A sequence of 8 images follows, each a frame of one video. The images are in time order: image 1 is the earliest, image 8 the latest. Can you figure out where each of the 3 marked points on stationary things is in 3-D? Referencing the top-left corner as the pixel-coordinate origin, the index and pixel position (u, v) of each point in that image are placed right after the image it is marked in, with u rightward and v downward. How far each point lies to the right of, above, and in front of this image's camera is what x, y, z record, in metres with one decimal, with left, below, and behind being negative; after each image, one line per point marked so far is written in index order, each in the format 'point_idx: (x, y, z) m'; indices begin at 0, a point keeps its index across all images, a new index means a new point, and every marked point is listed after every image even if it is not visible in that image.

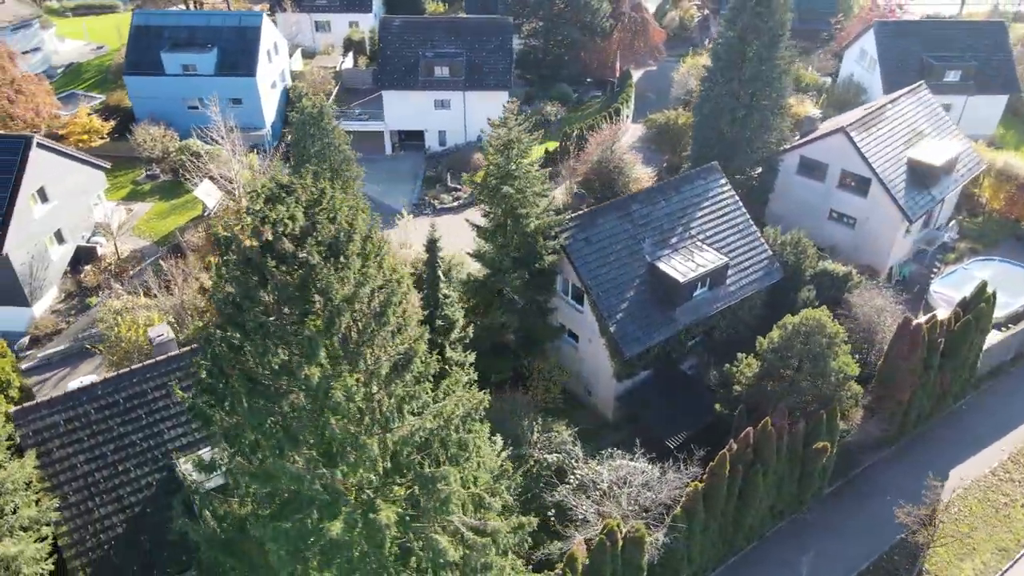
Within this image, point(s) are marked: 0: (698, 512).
0: (+4.8, -5.8, +19.5) m
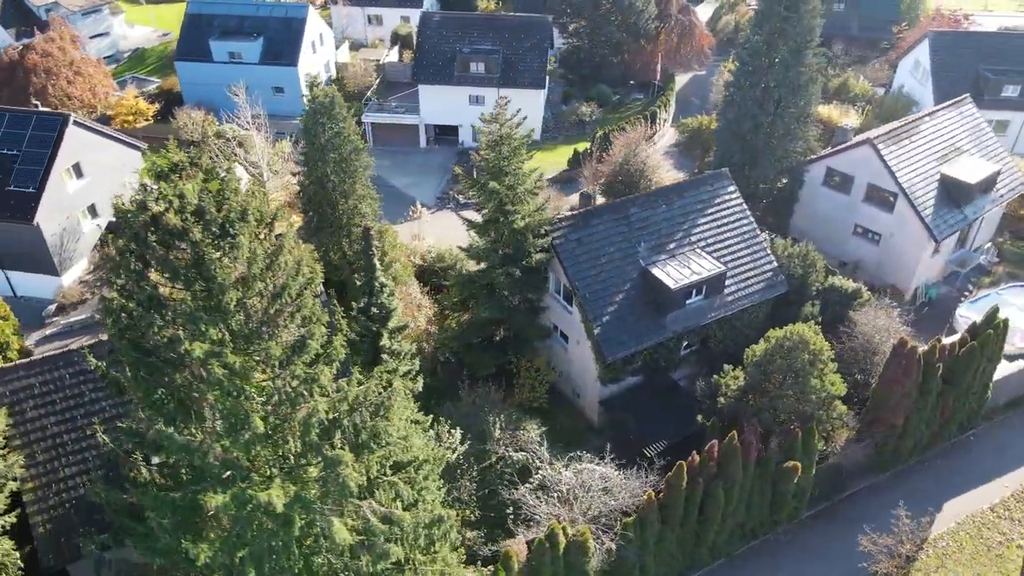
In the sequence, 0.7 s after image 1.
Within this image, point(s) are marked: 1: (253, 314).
0: (+3.5, -6.0, +19.1) m
1: (-4.1, -0.4, +11.7) m
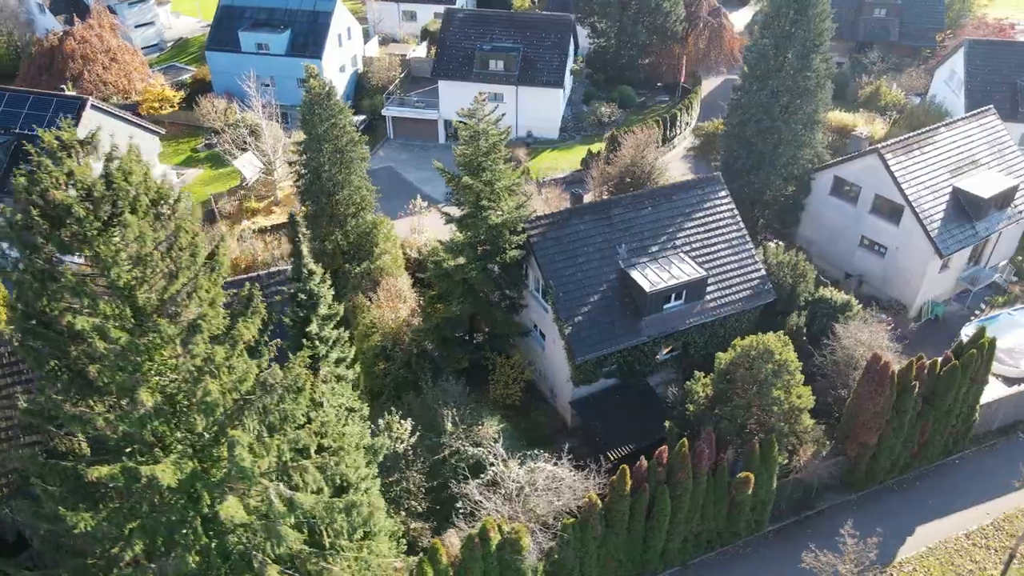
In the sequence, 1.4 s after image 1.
0: (+2.0, -6.0, +18.9) m
1: (-5.8, -0.1, +12.0) m
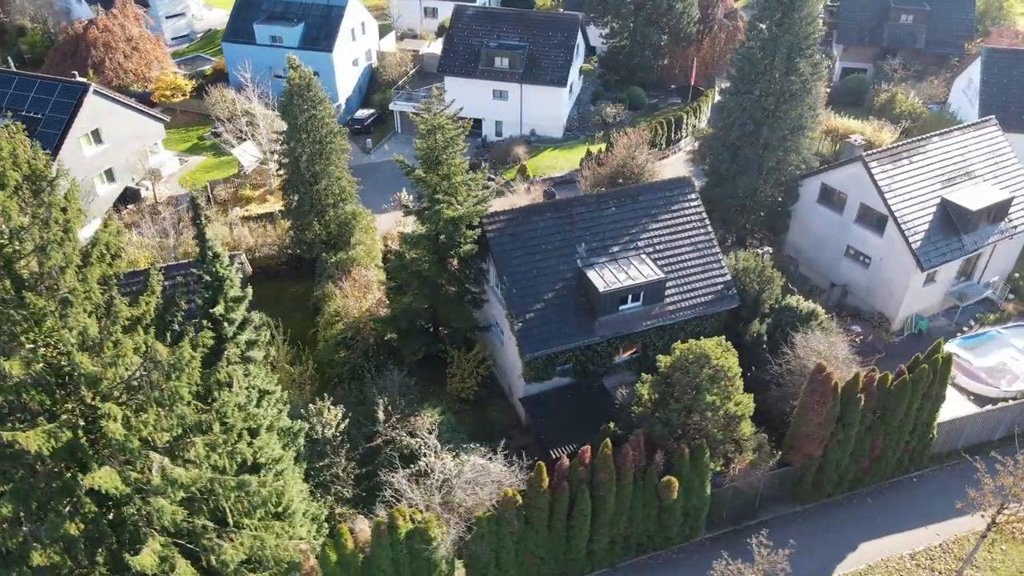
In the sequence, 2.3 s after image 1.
0: (-0.2, -5.9, +19.0) m
1: (-8.1, +0.4, +12.5) m
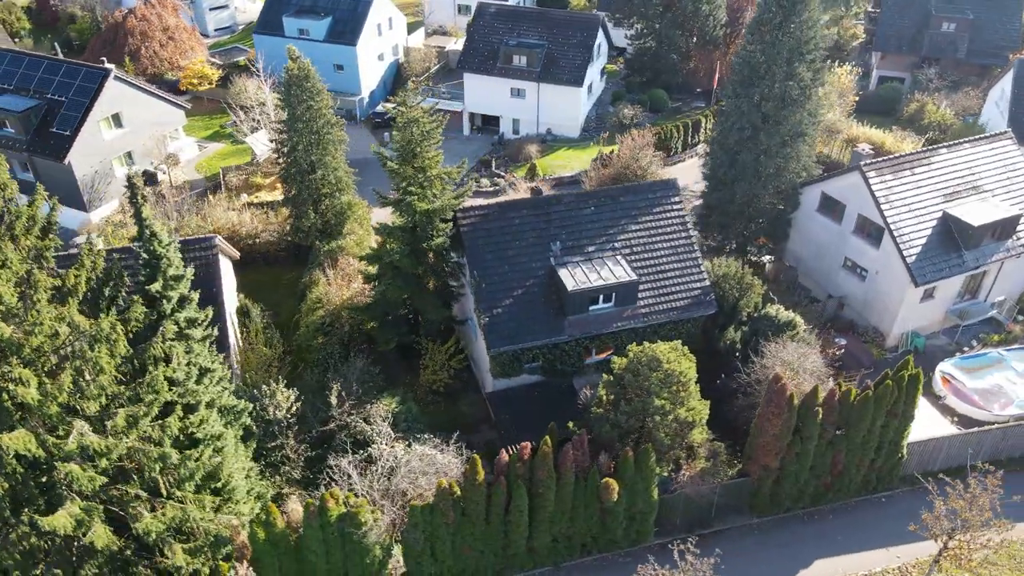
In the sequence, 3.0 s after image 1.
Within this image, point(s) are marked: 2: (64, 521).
0: (-1.9, -5.7, +19.1) m
1: (-9.9, +0.9, +13.2) m
2: (-8.7, -4.5, +14.5) m
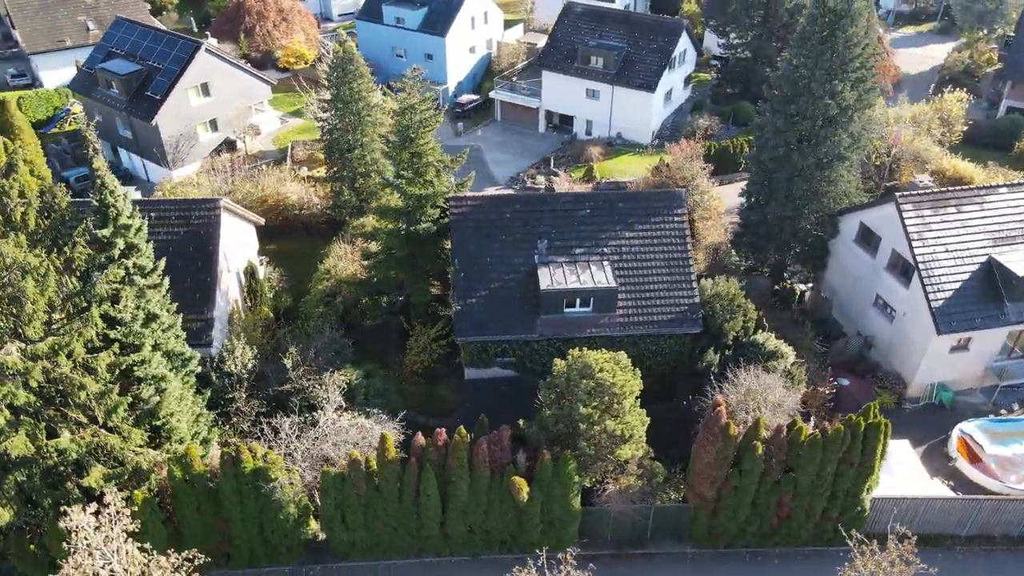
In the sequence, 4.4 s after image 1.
0: (-4.3, -5.1, +19.8) m
1: (-12.4, +2.5, +15.3) m
2: (-11.7, -3.1, +16.4) m
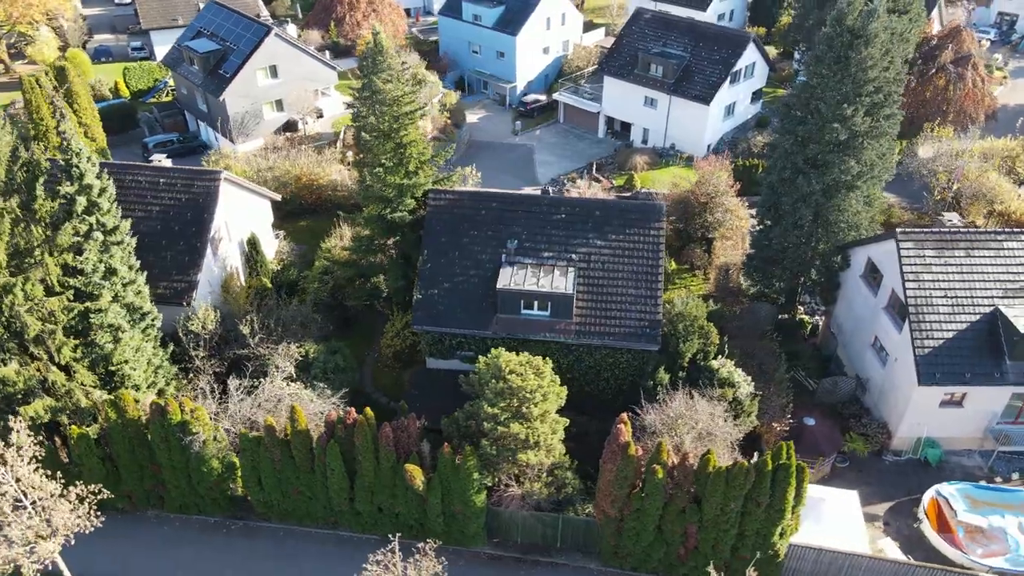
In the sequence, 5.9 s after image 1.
0: (-7.0, -4.4, +20.9) m
1: (-14.8, +4.1, +17.7) m
2: (-14.5, -1.5, +18.8) m
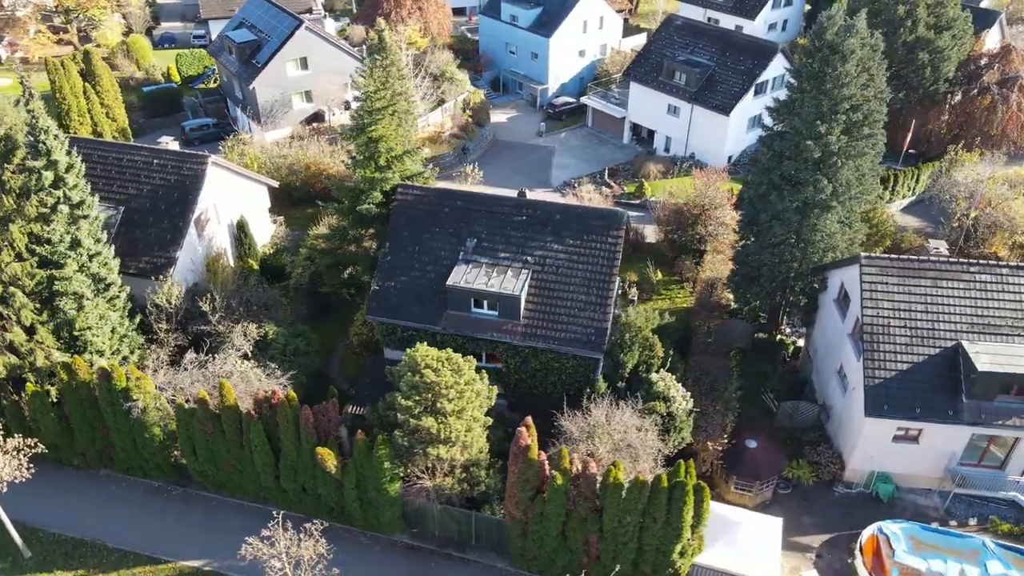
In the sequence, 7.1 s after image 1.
0: (-9.3, -3.8, +22.0) m
1: (-16.8, +5.3, +19.5) m
2: (-16.8, -0.4, +20.6) m
